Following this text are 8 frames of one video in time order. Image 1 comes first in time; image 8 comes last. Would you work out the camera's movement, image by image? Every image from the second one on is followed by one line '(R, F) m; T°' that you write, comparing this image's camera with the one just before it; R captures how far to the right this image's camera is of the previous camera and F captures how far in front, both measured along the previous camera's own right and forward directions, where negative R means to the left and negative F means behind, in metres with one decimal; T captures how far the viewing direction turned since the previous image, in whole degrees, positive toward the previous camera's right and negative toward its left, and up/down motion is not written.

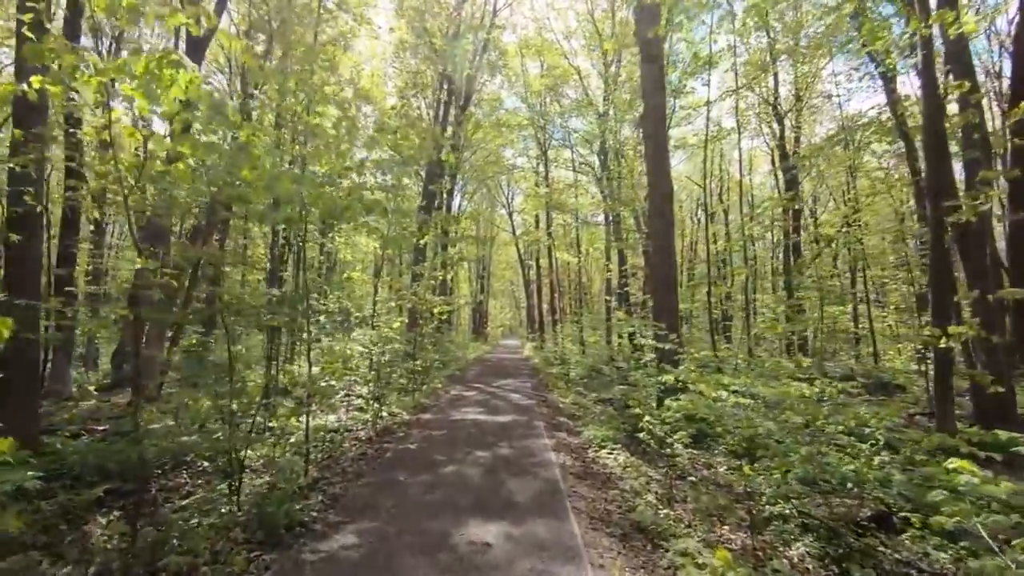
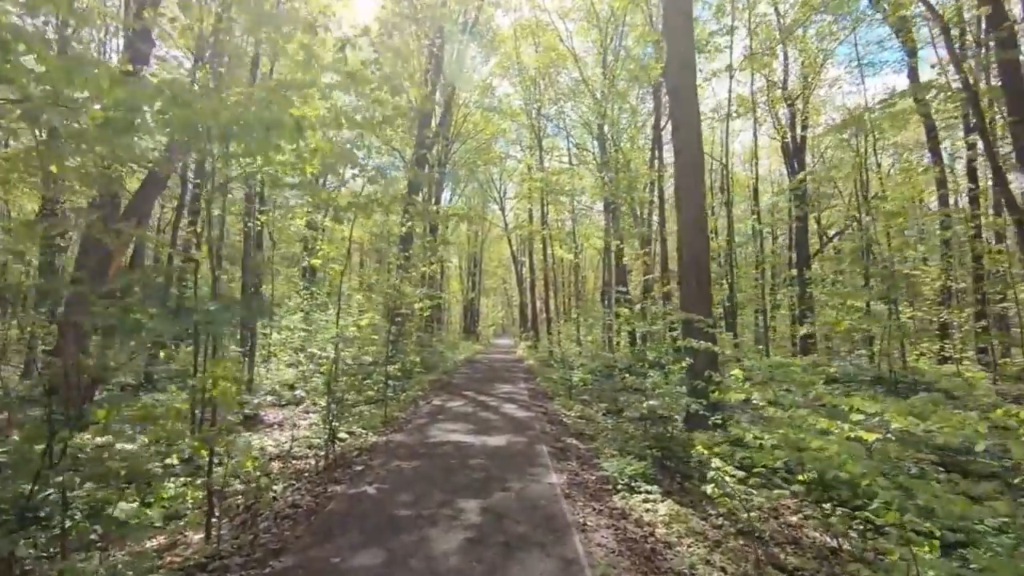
(0.0, +1.6) m; +1°
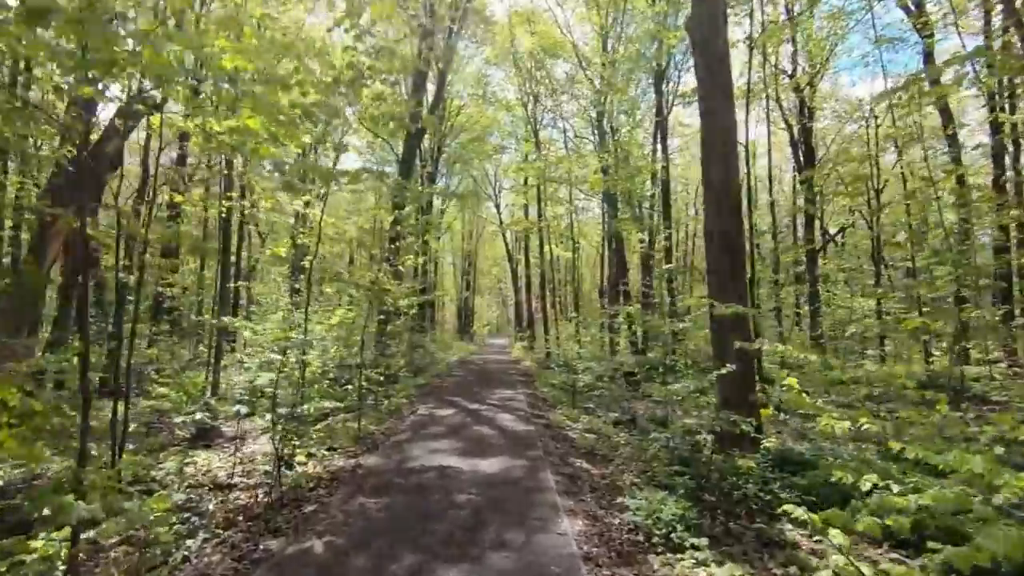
(0.0, +1.1) m; 0°
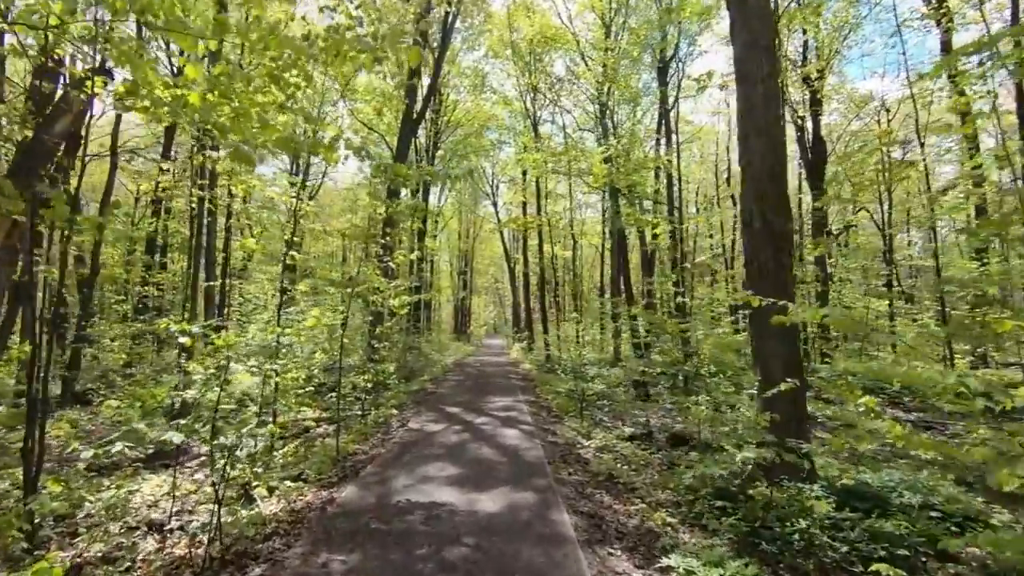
(-0.1, +0.9) m; 0°
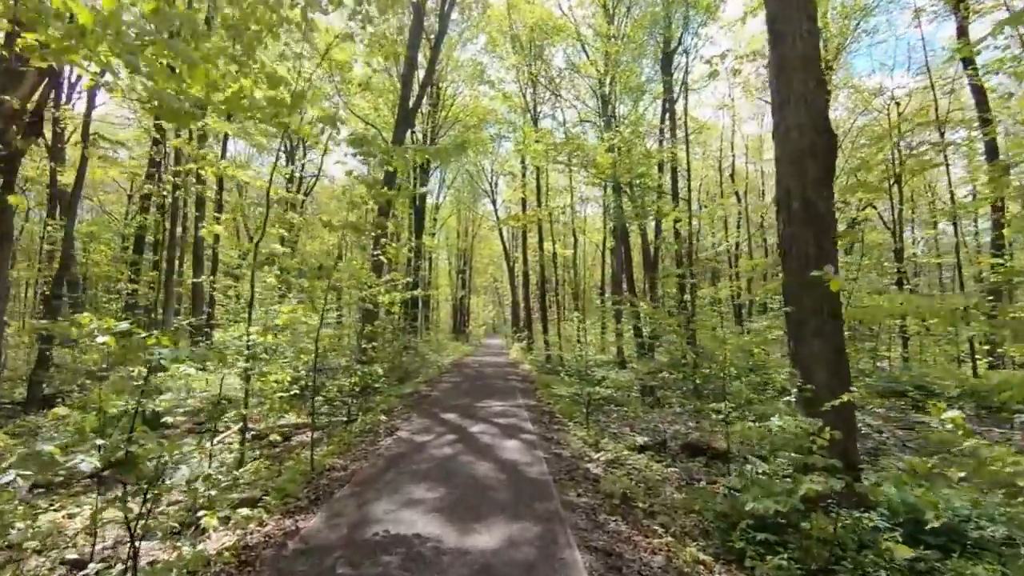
(0.0, +0.7) m; 0°
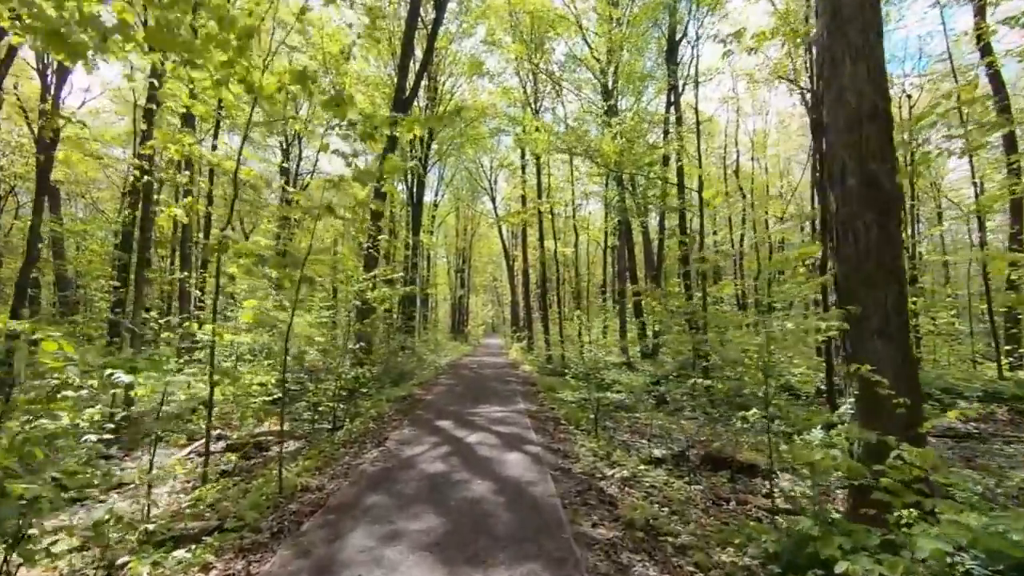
(0.0, +0.7) m; 0°
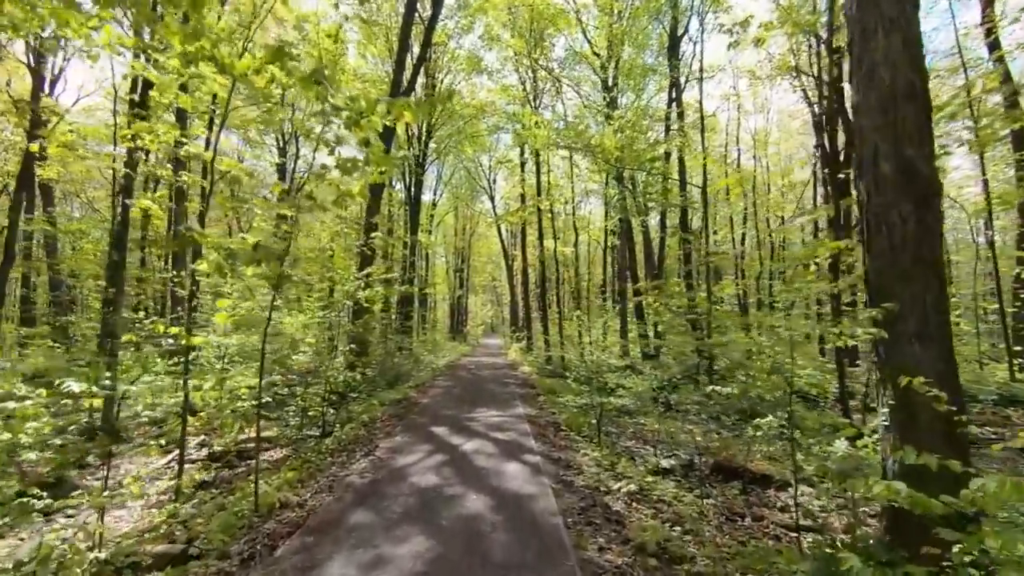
(0.0, +0.3) m; 0°
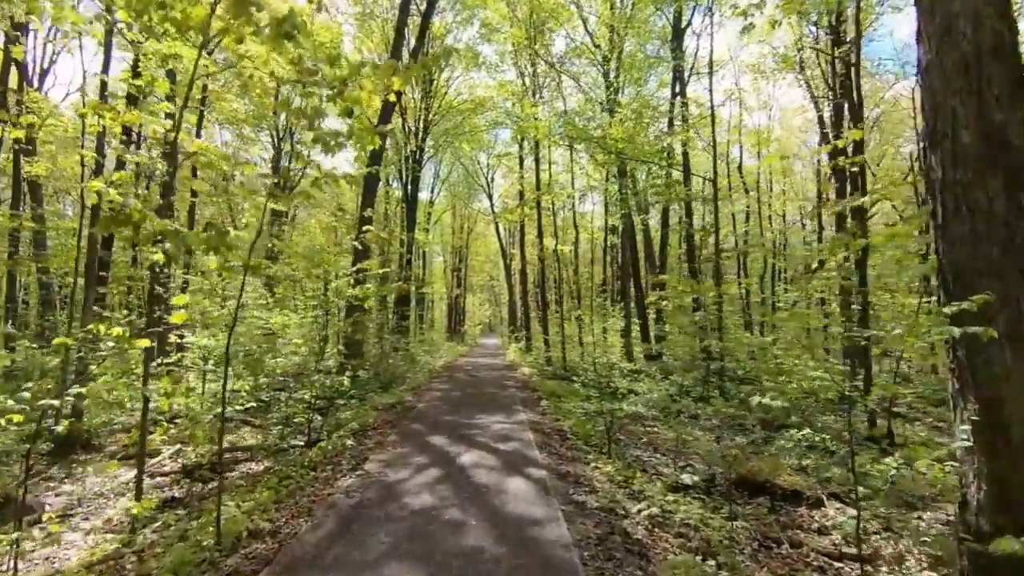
(0.0, +0.5) m; 0°
